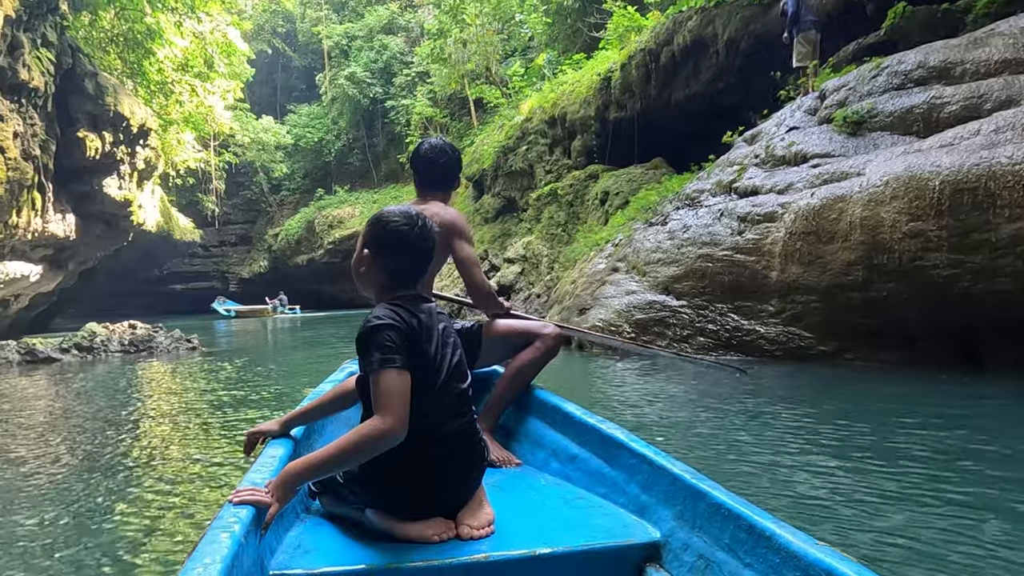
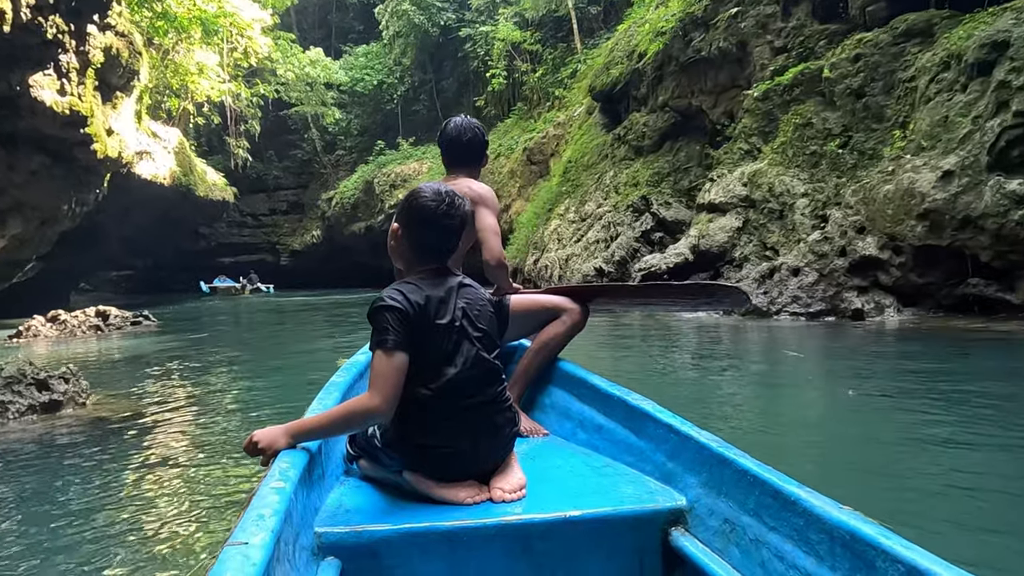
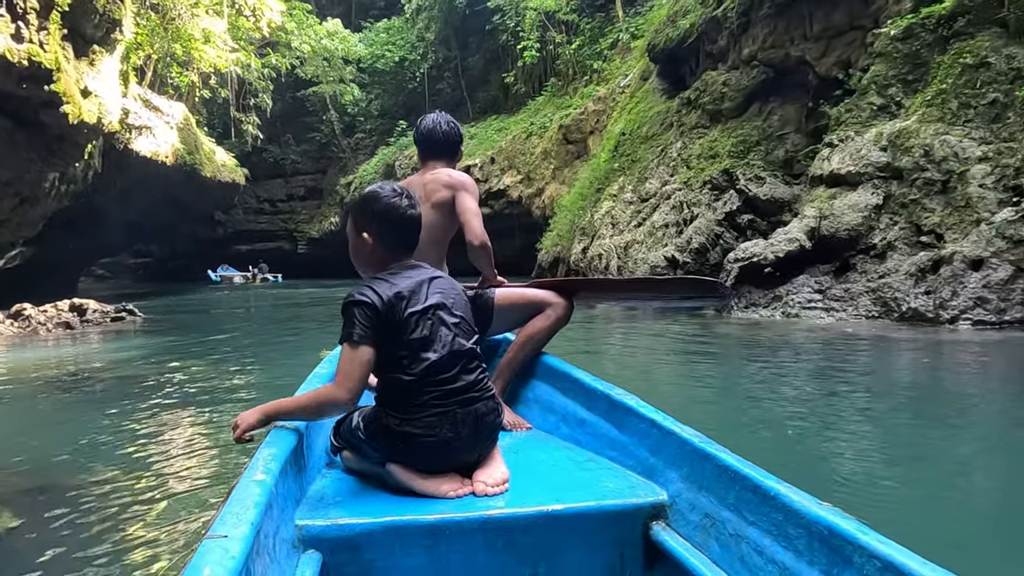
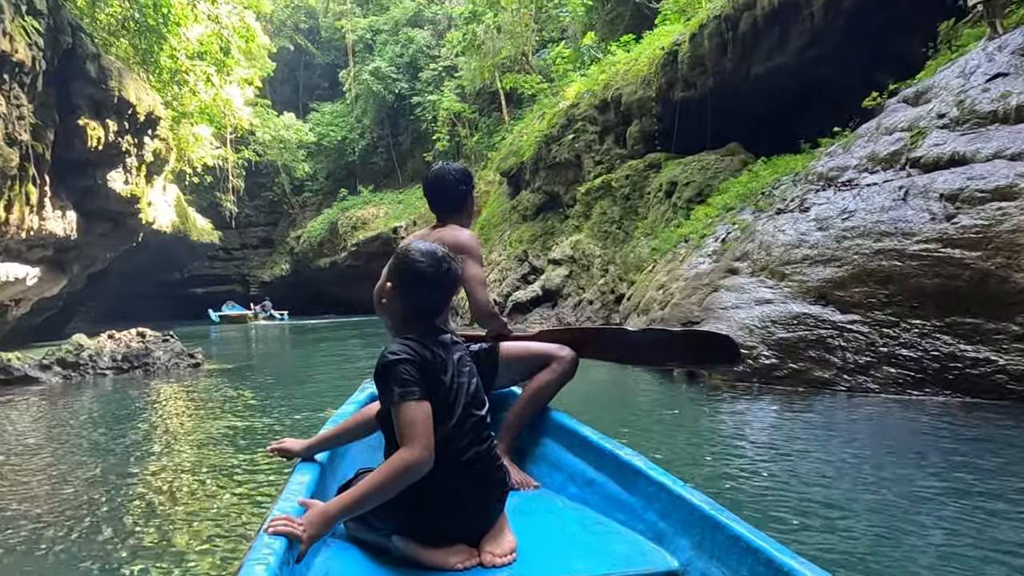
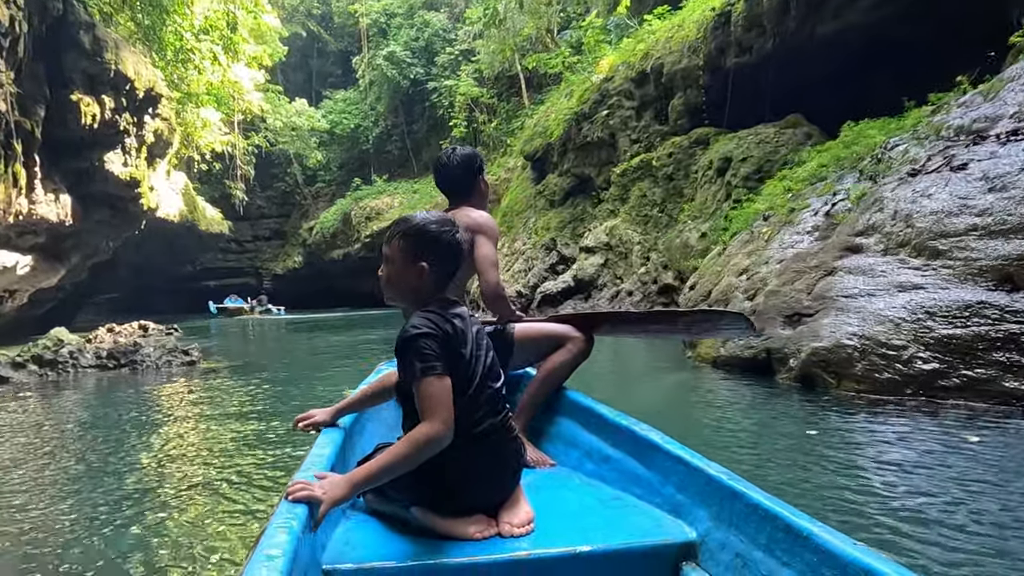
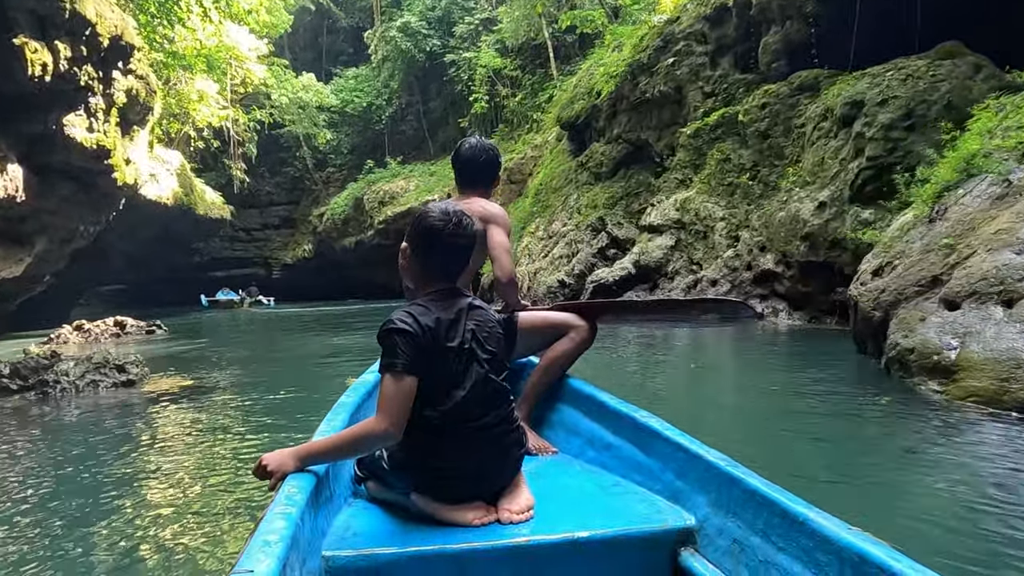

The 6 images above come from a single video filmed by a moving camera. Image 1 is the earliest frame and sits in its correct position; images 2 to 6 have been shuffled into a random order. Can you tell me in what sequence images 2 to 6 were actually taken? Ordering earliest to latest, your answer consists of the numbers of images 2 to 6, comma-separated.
4, 5, 6, 2, 3
